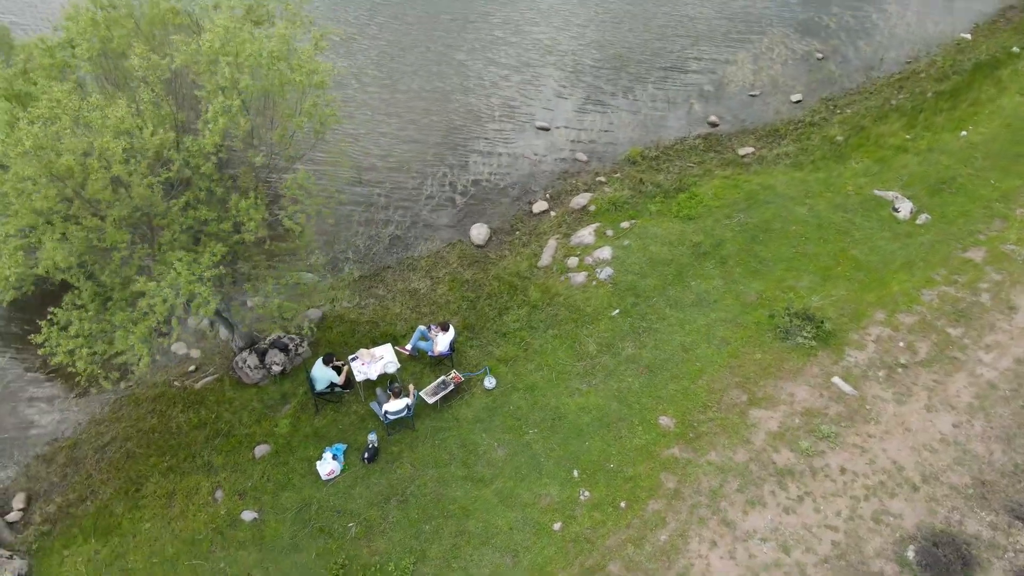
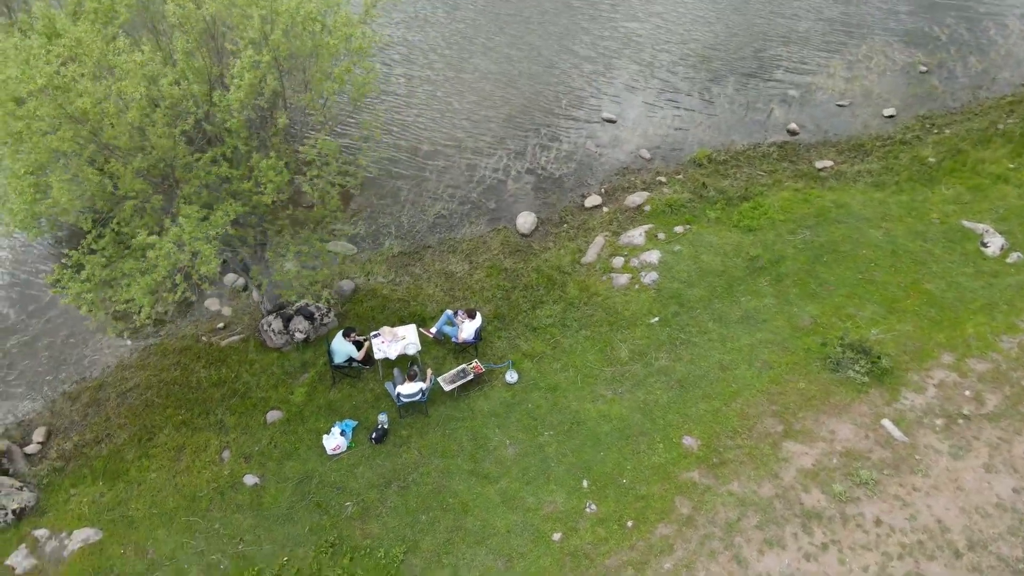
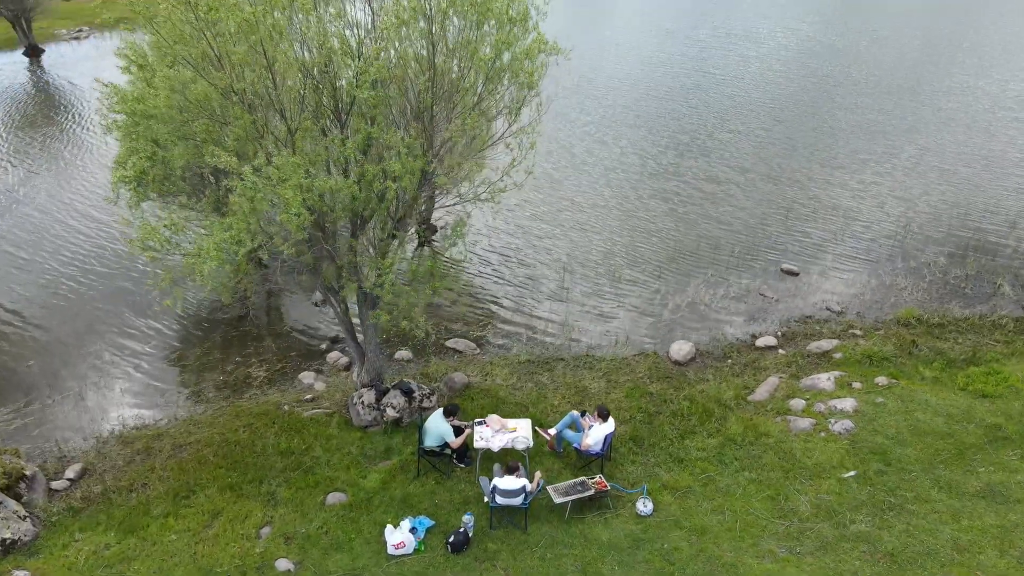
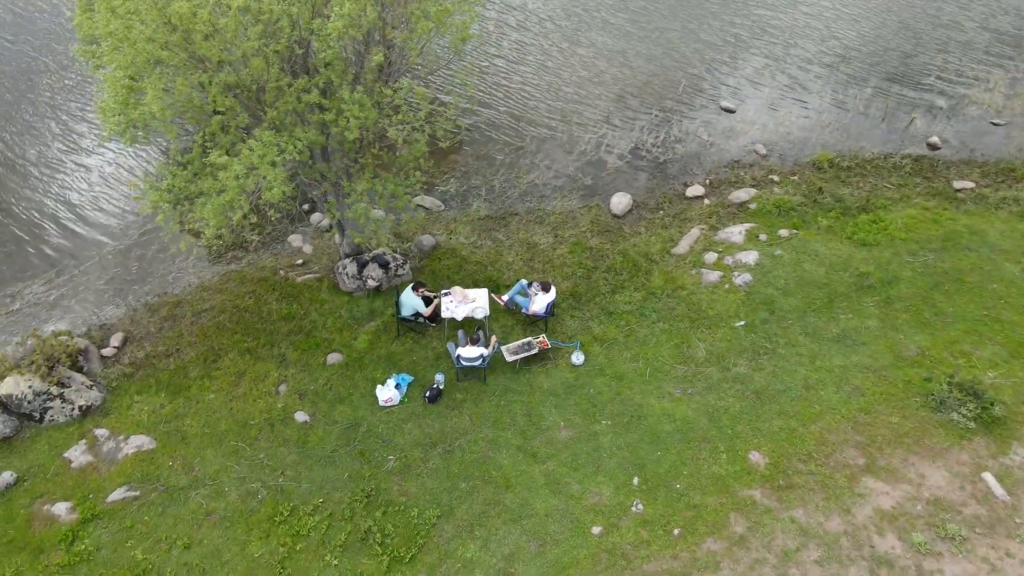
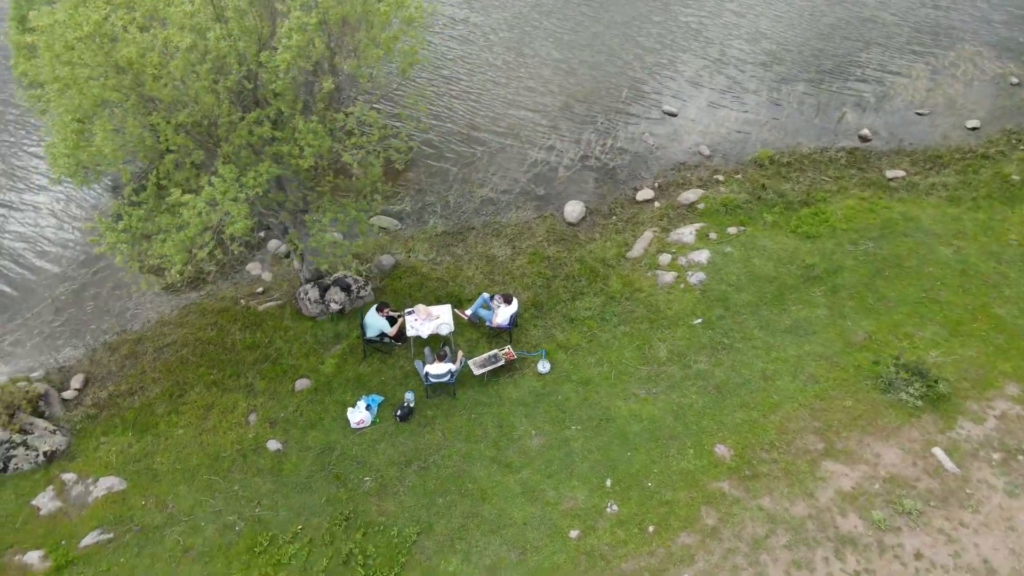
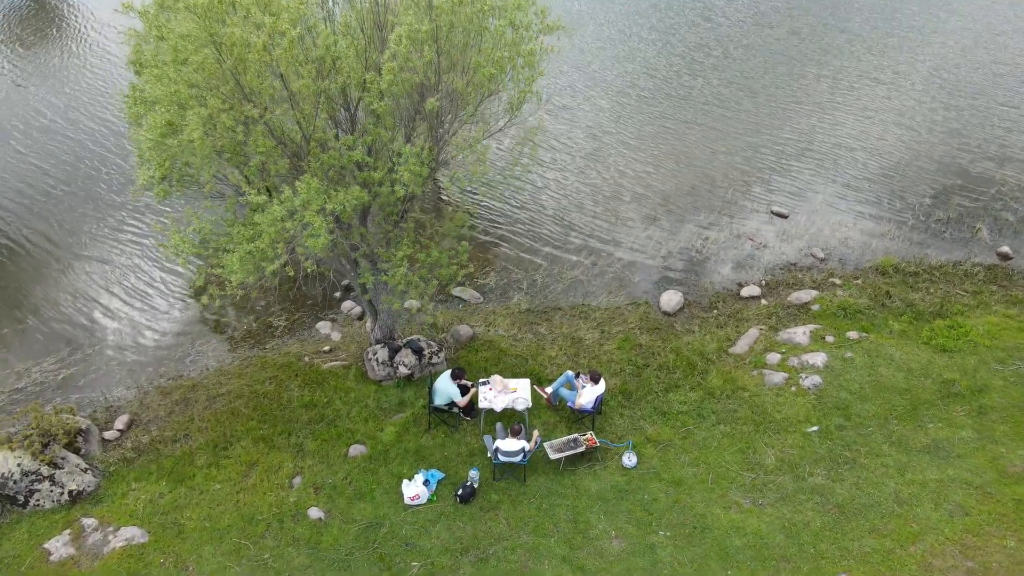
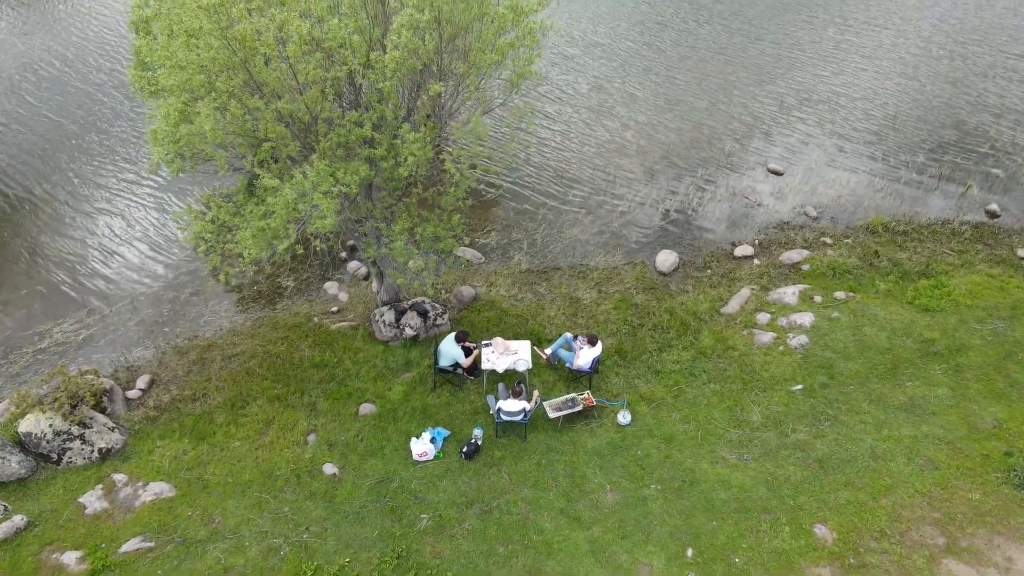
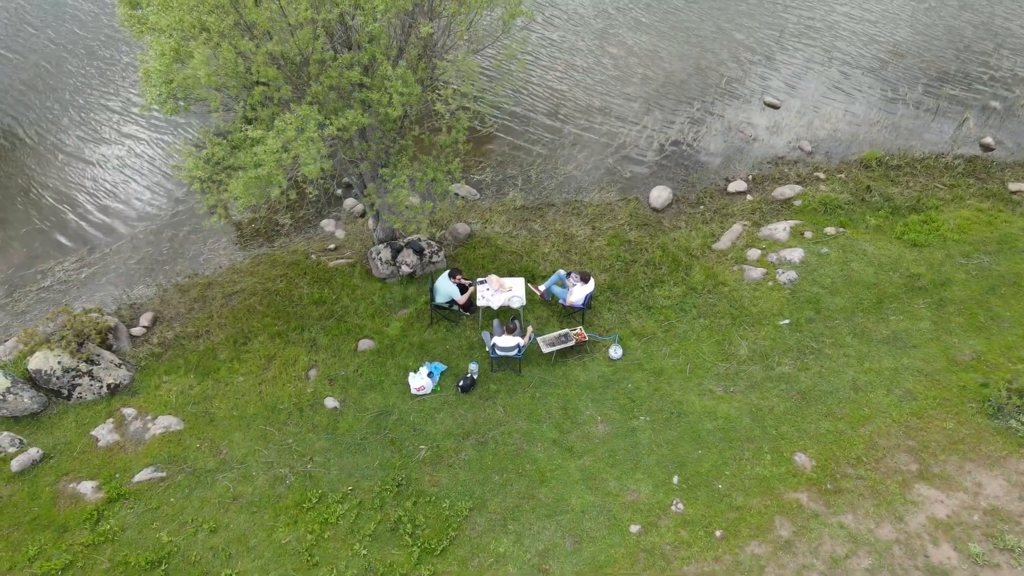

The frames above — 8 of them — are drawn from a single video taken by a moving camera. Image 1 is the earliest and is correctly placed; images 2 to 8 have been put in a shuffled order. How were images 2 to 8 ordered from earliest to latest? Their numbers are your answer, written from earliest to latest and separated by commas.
2, 5, 4, 8, 7, 6, 3
